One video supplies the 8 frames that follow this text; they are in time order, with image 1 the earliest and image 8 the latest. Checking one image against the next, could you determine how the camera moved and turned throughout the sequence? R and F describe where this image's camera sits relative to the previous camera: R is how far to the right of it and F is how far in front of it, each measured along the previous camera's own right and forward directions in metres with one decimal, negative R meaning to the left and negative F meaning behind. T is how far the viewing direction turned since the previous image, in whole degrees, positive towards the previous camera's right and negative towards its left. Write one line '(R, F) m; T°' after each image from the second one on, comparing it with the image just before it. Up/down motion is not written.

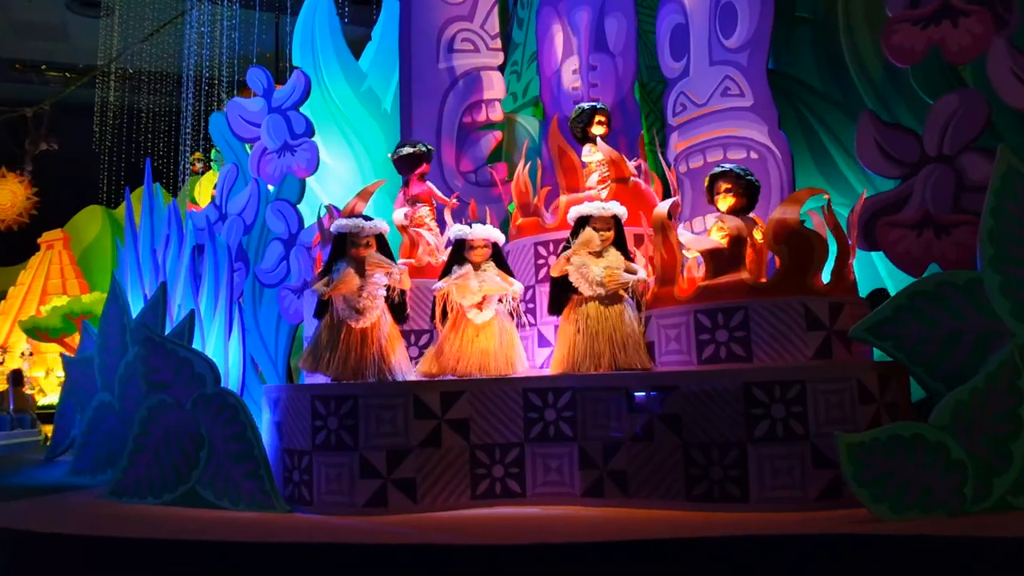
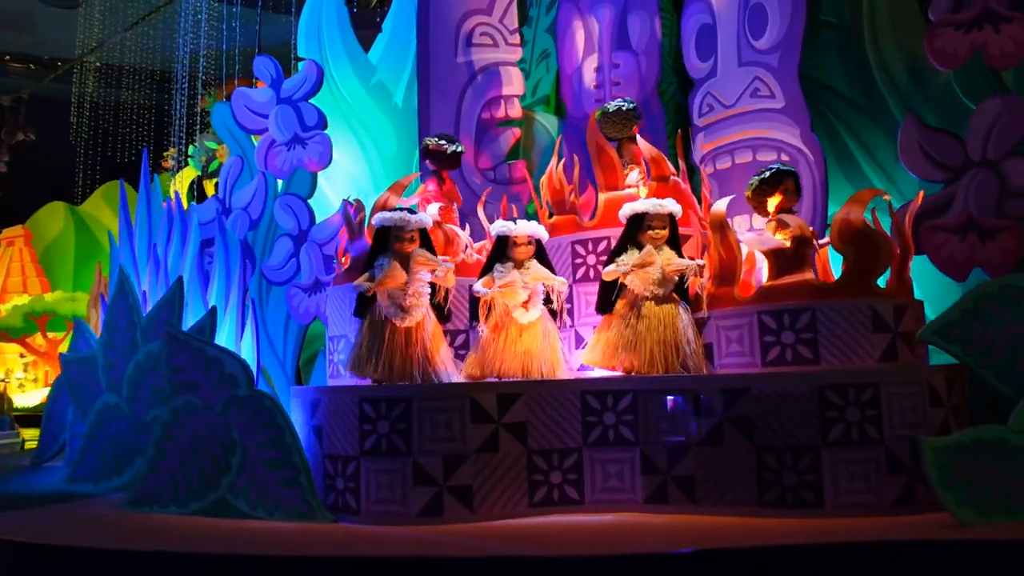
(-0.4, +0.1) m; +4°
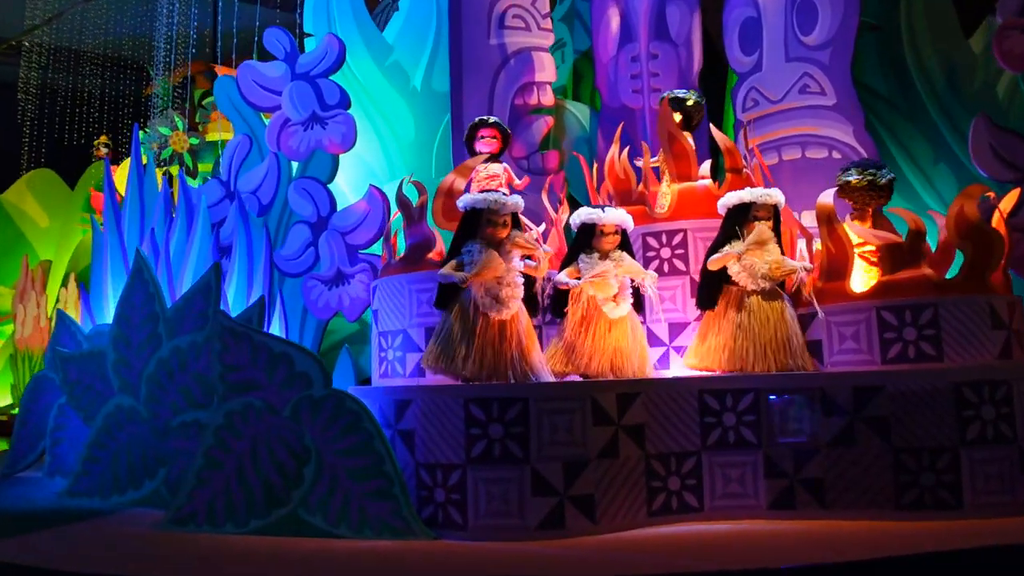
(-0.8, +0.3) m; +7°
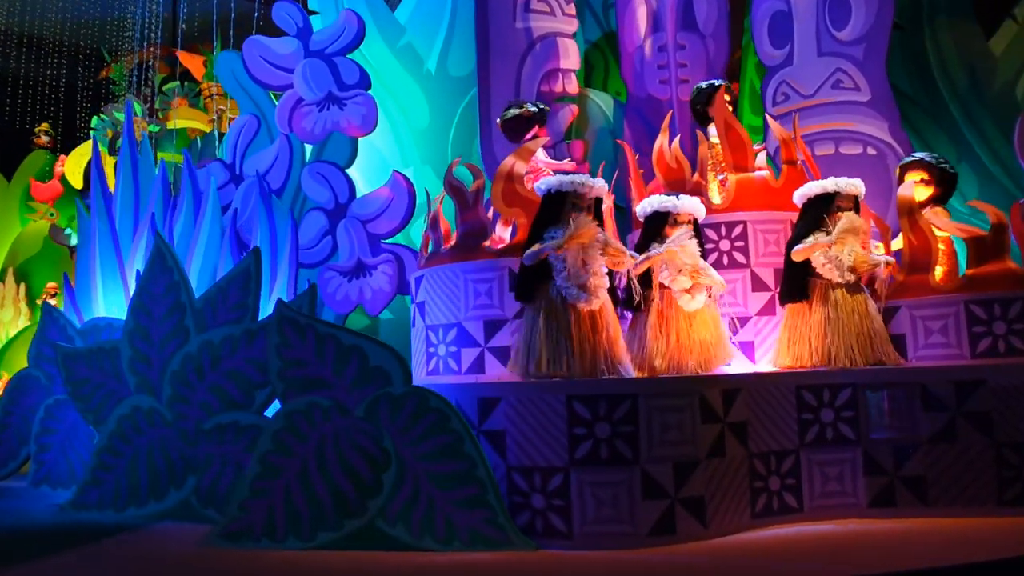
(-0.6, +0.2) m; +6°
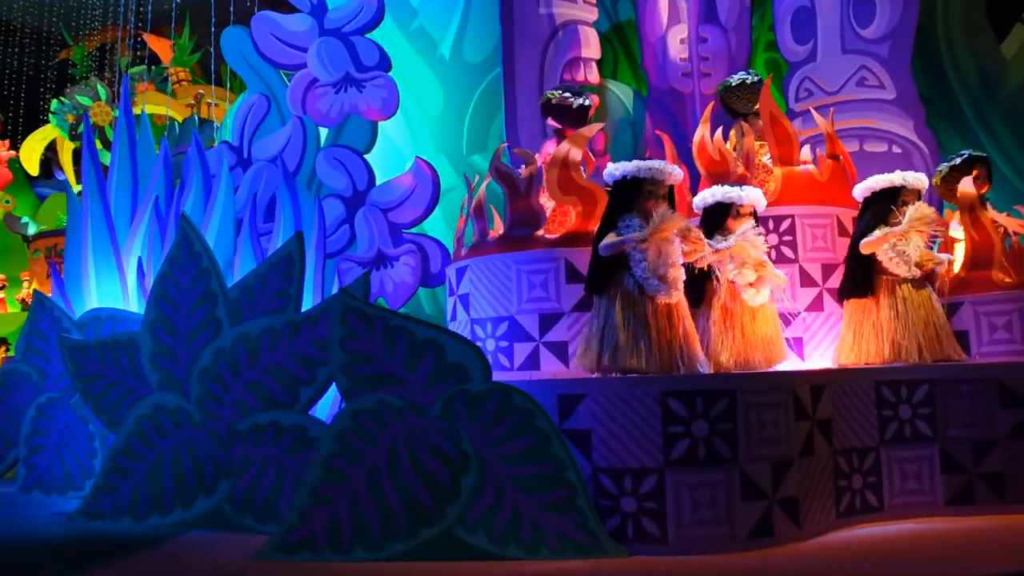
(-0.5, +0.2) m; +5°
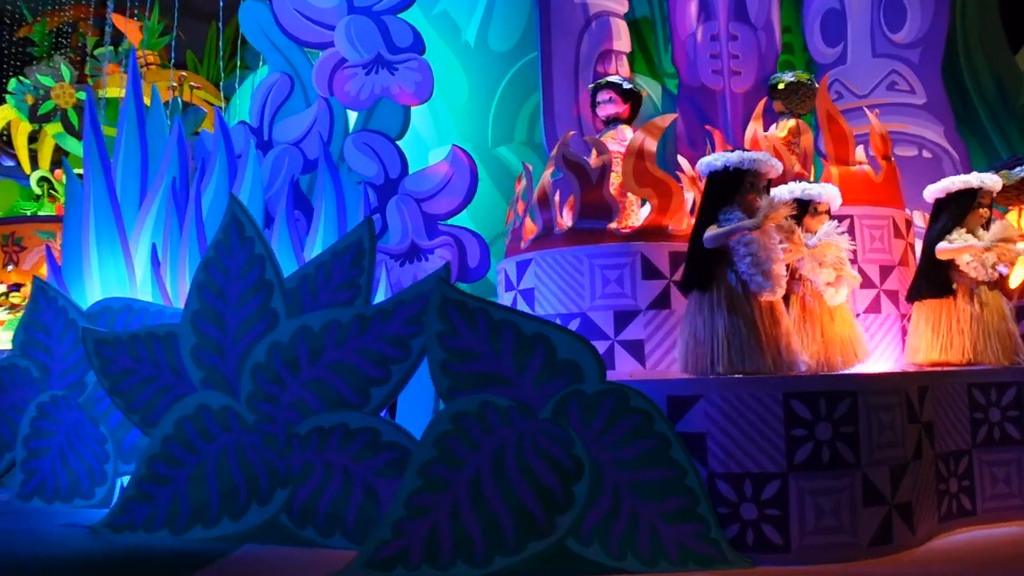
(-0.5, +0.2) m; +5°
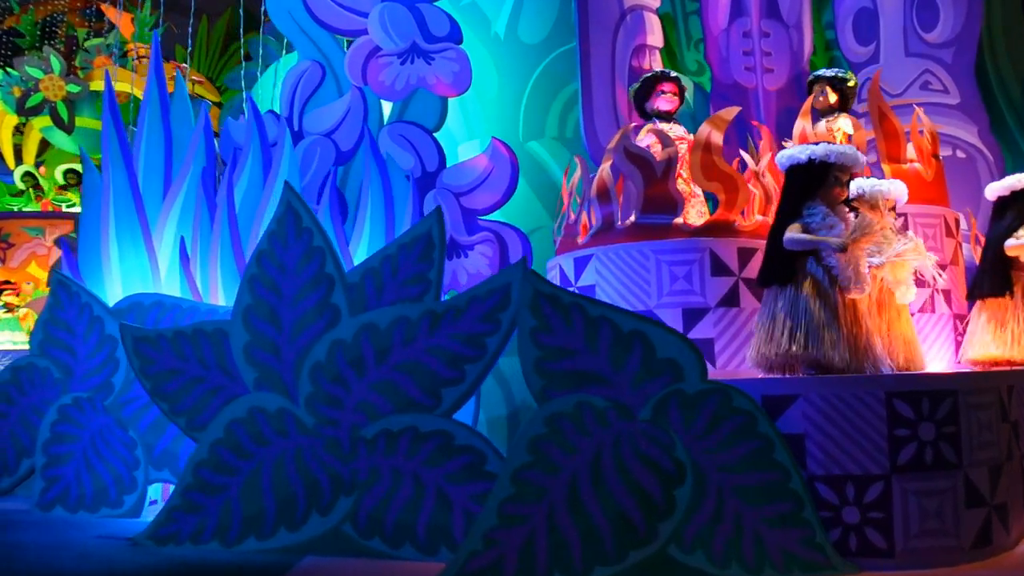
(-0.4, +0.1) m; +3°
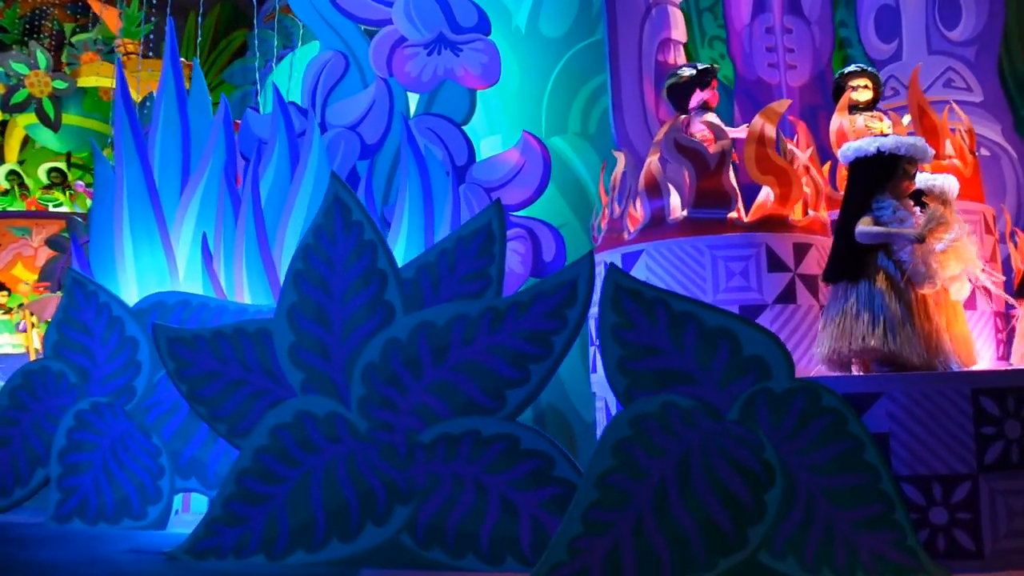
(-0.3, +0.1) m; +2°
